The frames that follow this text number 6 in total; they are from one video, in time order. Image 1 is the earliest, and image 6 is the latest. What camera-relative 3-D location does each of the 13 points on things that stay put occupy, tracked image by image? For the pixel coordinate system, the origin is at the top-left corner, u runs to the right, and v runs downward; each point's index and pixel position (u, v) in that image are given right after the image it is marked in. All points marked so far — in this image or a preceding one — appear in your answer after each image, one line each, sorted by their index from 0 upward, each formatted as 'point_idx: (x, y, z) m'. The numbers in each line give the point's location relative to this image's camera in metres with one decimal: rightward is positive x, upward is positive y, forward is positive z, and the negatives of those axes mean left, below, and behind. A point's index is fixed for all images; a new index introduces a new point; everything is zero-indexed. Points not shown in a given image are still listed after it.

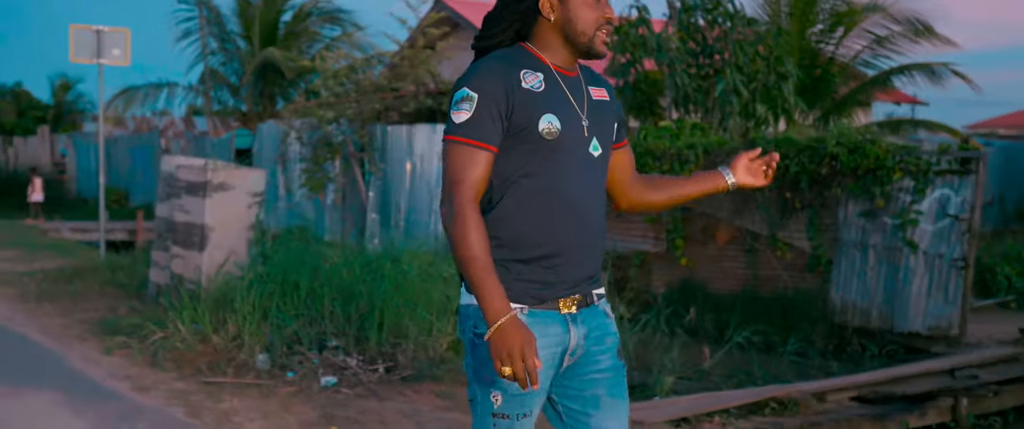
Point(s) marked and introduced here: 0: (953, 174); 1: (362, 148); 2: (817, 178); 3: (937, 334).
0: (+3.5, +0.3, +8.5) m
1: (-2.0, +0.9, +14.4) m
2: (+2.6, +0.3, +9.0) m
3: (+3.4, -1.0, +8.6) m
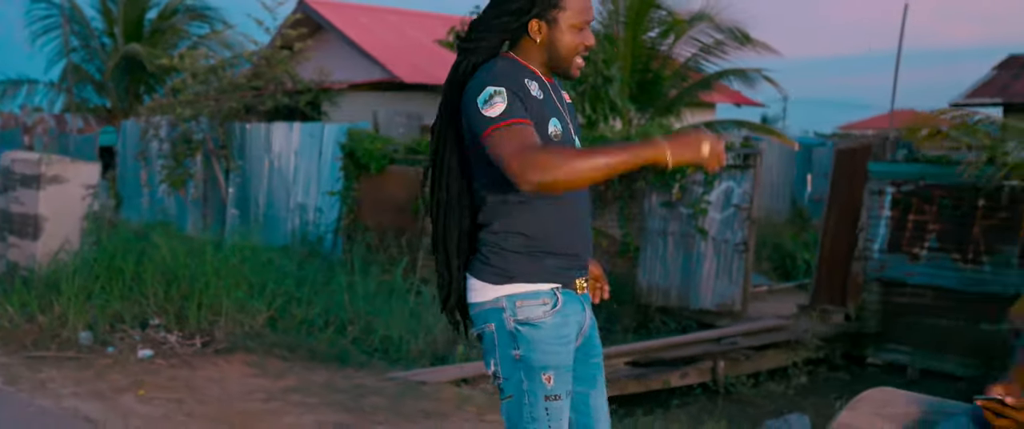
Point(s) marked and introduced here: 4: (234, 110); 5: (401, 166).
0: (+2.0, +0.4, +9.5) m
1: (-4.1, +1.0, +14.8) m
2: (+1.1, +0.4, +9.9) m
3: (+1.9, -0.9, +9.6) m
4: (-3.9, +1.5, +14.7) m
5: (-1.3, +0.6, +12.6) m
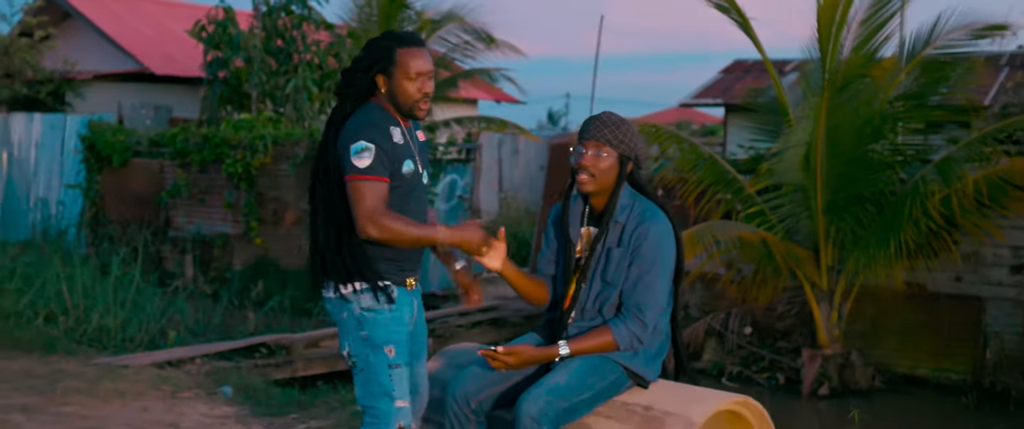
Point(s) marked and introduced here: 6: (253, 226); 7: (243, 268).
0: (-0.5, +0.5, +10.1) m
1: (-7.5, +1.1, +14.2) m
2: (-1.5, +0.5, +10.4) m
3: (-0.6, -0.8, +10.2) m
4: (-7.3, +1.5, +14.1) m
5: (-4.4, +0.7, +12.6) m
6: (-2.8, -0.1, +11.5) m
7: (-3.0, -0.6, +11.7) m
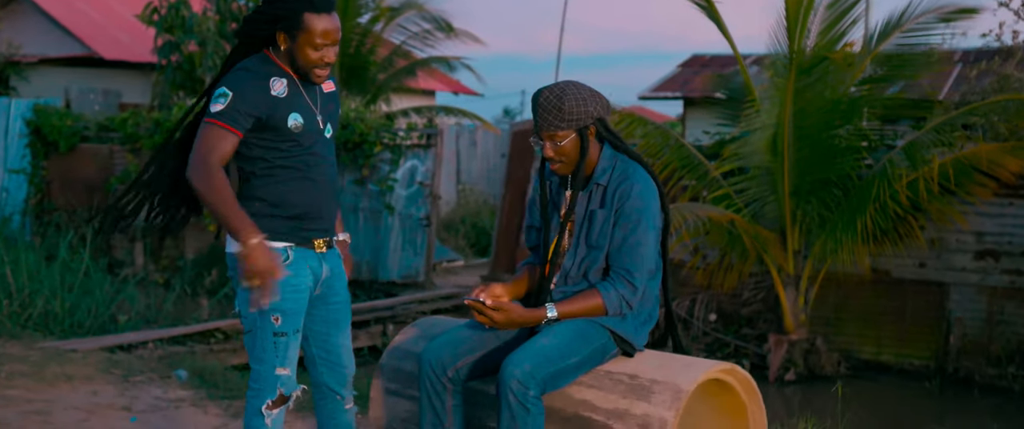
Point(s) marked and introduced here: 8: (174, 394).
0: (-0.9, +0.6, +10.0) m
1: (-8.1, +1.2, +13.7) m
2: (-1.9, +0.6, +10.2) m
3: (-1.0, -0.6, +10.0) m
4: (-7.9, +1.7, +13.6) m
5: (-4.9, +0.8, +12.2) m
6: (-3.3, 0.0, +11.2) m
7: (-3.4, -0.4, +11.4) m
8: (-1.8, -0.9, +5.4) m
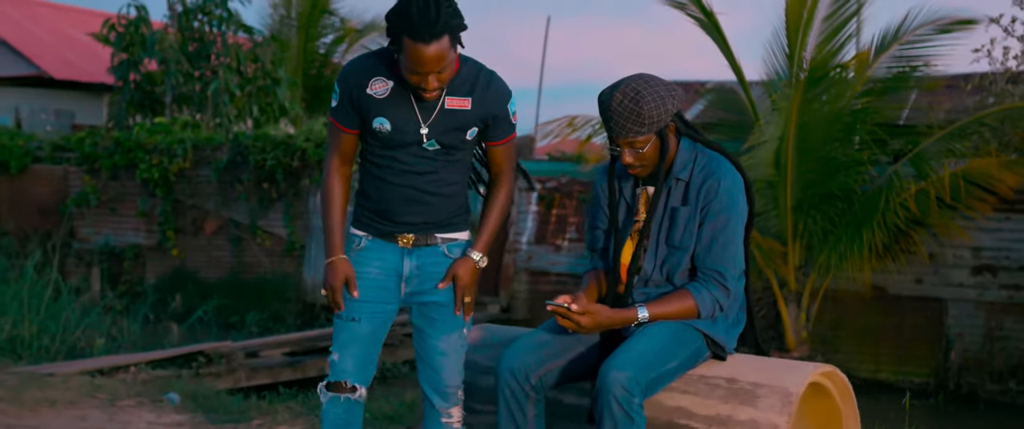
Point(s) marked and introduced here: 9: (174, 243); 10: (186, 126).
0: (-1.0, +0.4, +9.7) m
1: (-8.5, +0.9, +13.0) m
2: (-2.1, +0.4, +9.9) m
3: (-1.2, -0.8, +9.7) m
4: (-8.3, +1.4, +13.0) m
5: (-5.2, +0.6, +11.7) m
6: (-3.5, -0.2, +10.8) m
7: (-3.7, -0.7, +11.0) m
8: (-1.7, -1.0, +5.1) m
9: (-3.5, -0.3, +10.8) m
10: (-3.5, +1.0, +11.3) m
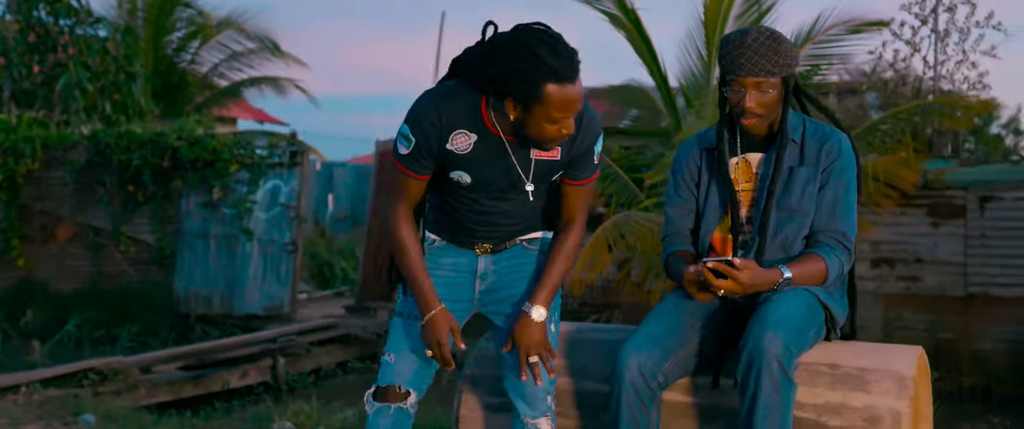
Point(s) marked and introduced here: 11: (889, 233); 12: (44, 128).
0: (-2.0, +0.4, +9.2) m
1: (-9.9, +0.8, +11.2) m
2: (-3.1, +0.4, +9.2) m
3: (-2.1, -0.9, +9.2) m
4: (-9.7, +1.3, +11.2) m
5: (-6.4, +0.5, +10.4) m
6: (-4.6, -0.3, +9.8) m
7: (-4.8, -0.8, +9.9) m
8: (-1.8, -1.0, +4.5) m
9: (-4.6, -0.4, +9.8) m
10: (-4.7, +0.9, +10.4) m
11: (+2.7, -0.1, +7.5) m
12: (-4.5, +0.8, +10.2) m
